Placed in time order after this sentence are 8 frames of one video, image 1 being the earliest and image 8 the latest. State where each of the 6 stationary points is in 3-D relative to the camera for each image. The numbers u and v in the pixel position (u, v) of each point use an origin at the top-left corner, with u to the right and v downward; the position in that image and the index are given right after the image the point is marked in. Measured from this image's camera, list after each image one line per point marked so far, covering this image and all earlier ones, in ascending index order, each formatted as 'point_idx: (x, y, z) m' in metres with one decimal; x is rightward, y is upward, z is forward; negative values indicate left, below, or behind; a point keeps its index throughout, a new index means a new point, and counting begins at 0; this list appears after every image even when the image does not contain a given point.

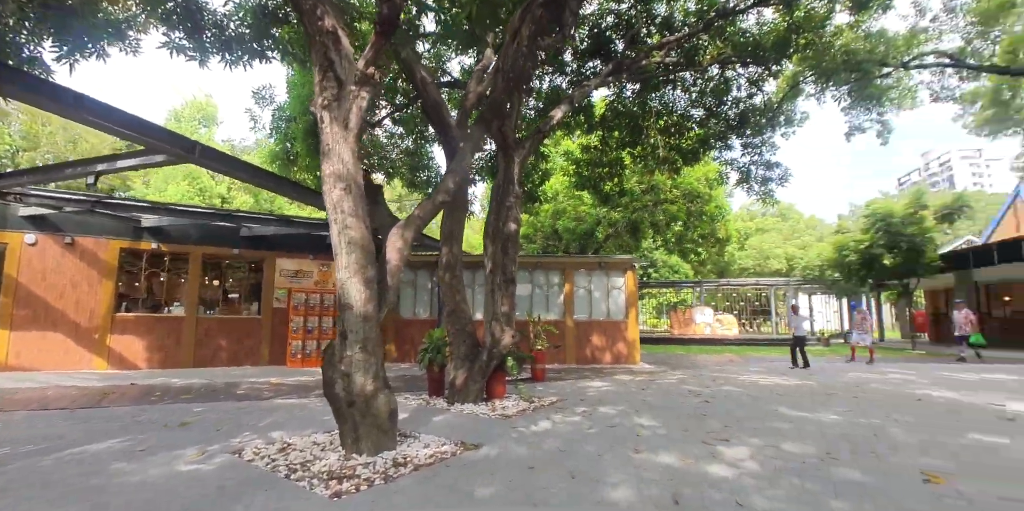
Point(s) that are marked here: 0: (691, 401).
0: (+2.4, -1.9, +6.2) m
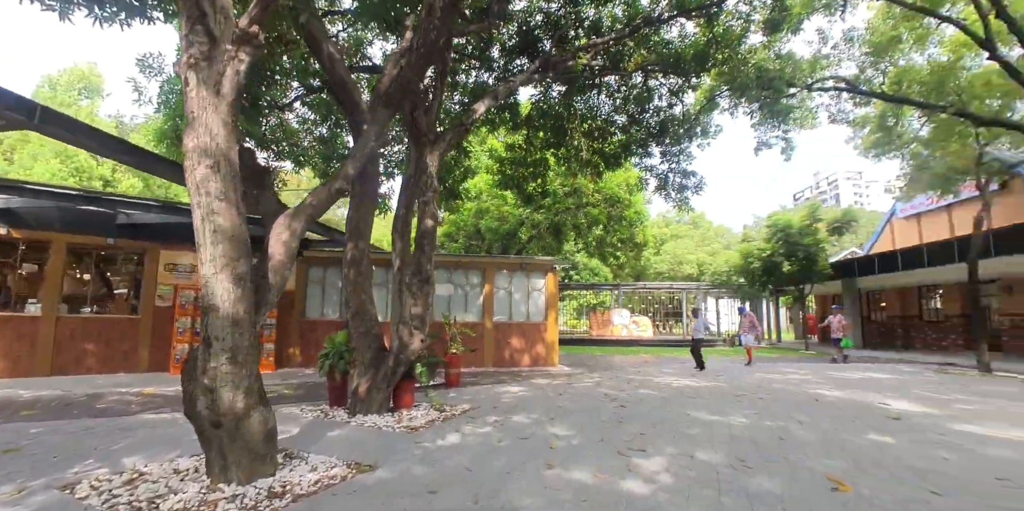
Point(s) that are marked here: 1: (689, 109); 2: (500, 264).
0: (+1.2, -2.0, +6.0) m
1: (+4.9, +4.0, +12.6) m
2: (-0.3, -0.2, +11.1) m
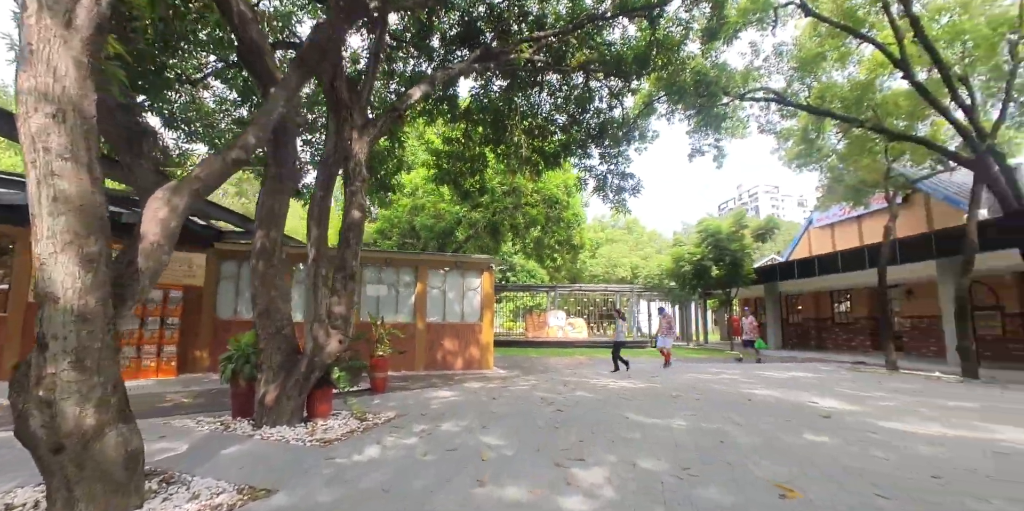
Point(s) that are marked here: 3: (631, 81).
0: (+0.4, -1.9, +5.6) m
1: (+3.2, +4.0, +12.8) m
2: (-1.8, -0.1, +10.5) m
3: (+3.0, +4.3, +11.4) m
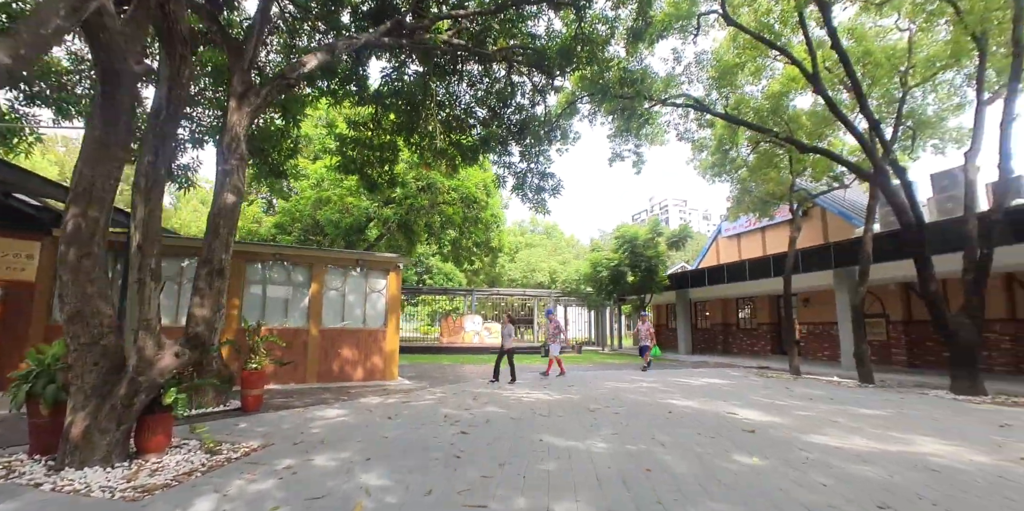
0: (-0.7, -1.9, +4.8) m
1: (+1.1, +3.9, +12.4) m
2: (-3.7, -0.1, +9.2) m
3: (+1.0, +4.3, +11.0) m
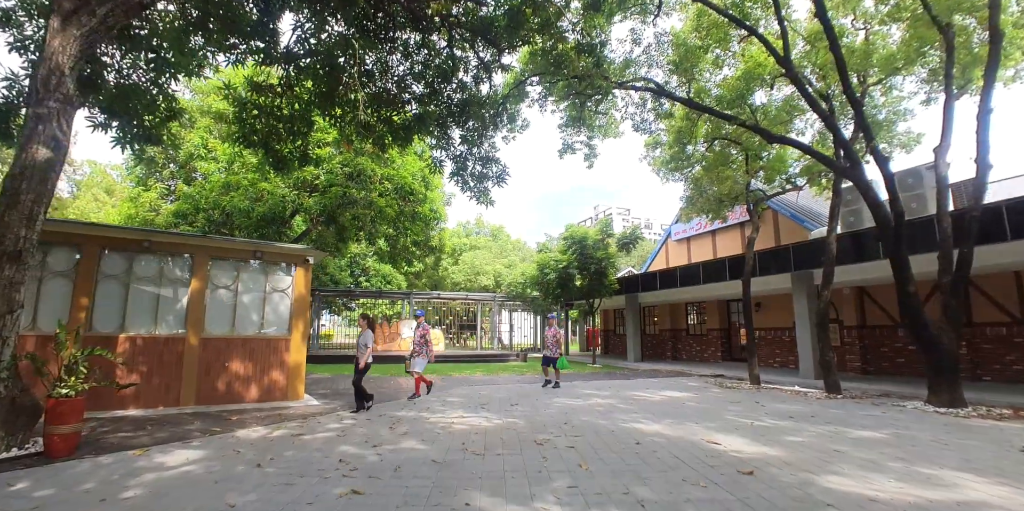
0: (-1.3, -1.7, +3.3) m
1: (-0.3, +3.9, +11.0) m
2: (-4.7, +0.1, +7.4) m
3: (-0.2, +4.3, +9.7) m
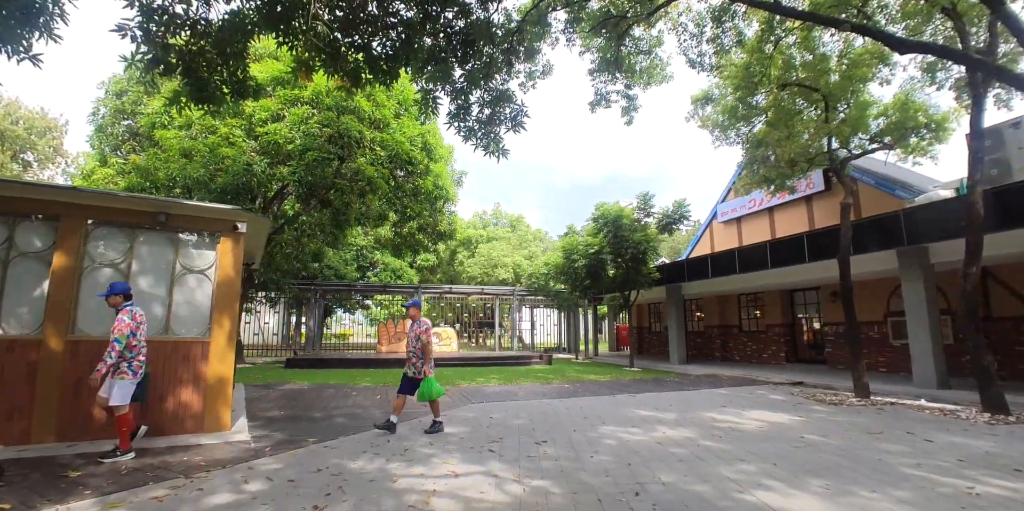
0: (-1.2, -1.3, +0.8) m
1: (0.0, +4.4, +8.5) m
2: (-4.5, +0.5, +5.0) m
3: (+0.1, +4.8, +7.1) m
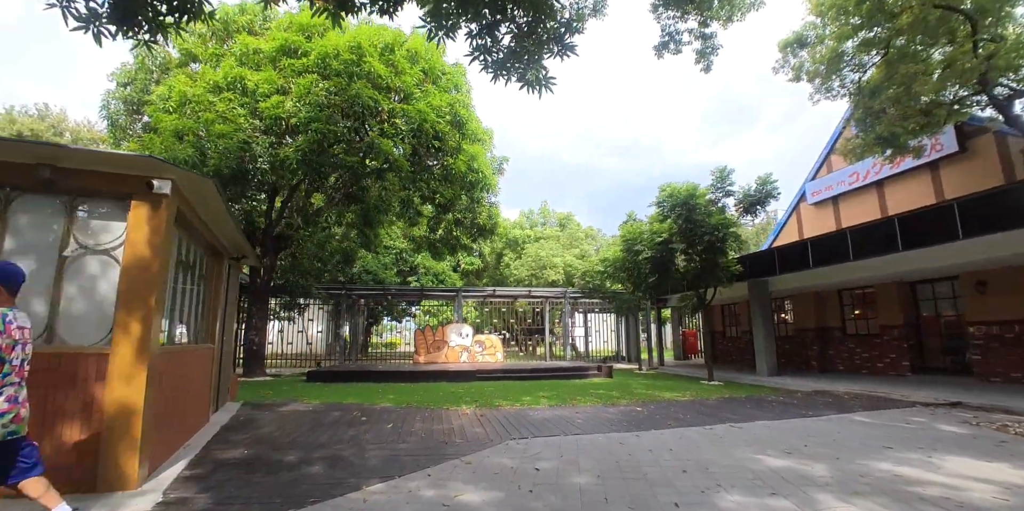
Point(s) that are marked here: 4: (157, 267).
0: (-1.3, -0.9, -1.1) m
1: (+0.6, +4.7, +6.5) m
2: (-4.1, +0.7, +3.4) m
3: (+0.5, +5.1, +5.1) m
4: (-2.8, -0.1, +3.7) m
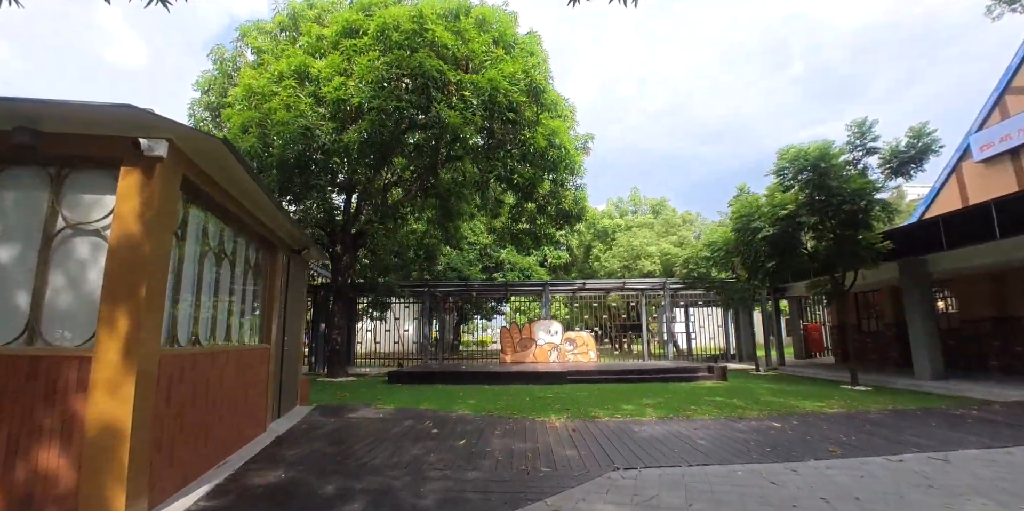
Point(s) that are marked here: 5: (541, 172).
0: (-1.7, -0.7, -2.1) m
1: (+1.4, +5.0, +5.1) m
2: (-3.6, +0.8, +3.0) m
3: (+1.0, +5.4, +3.7) m
4: (-2.3, 0.0, +2.9) m
5: (+0.6, +1.7, +9.7) m
